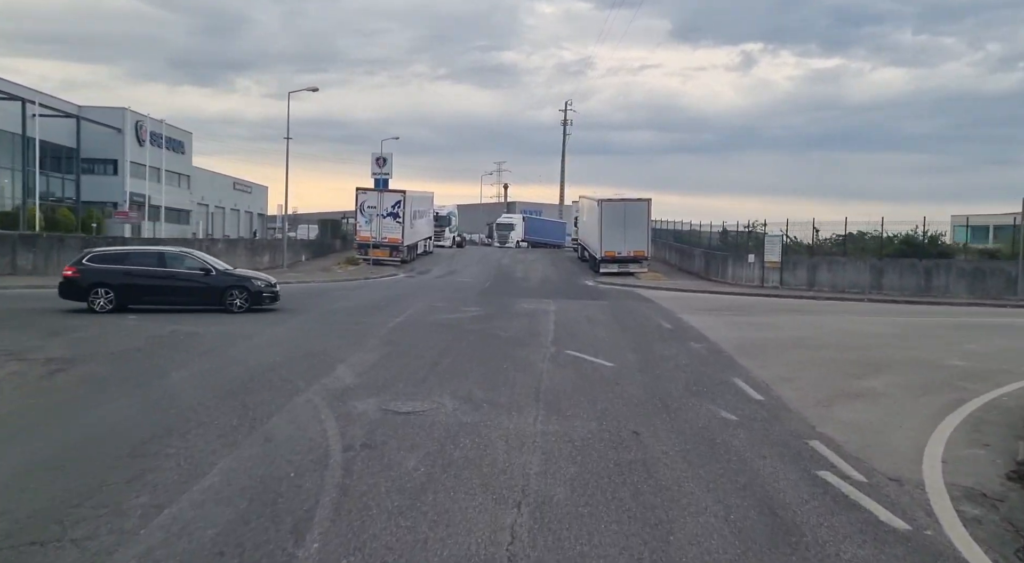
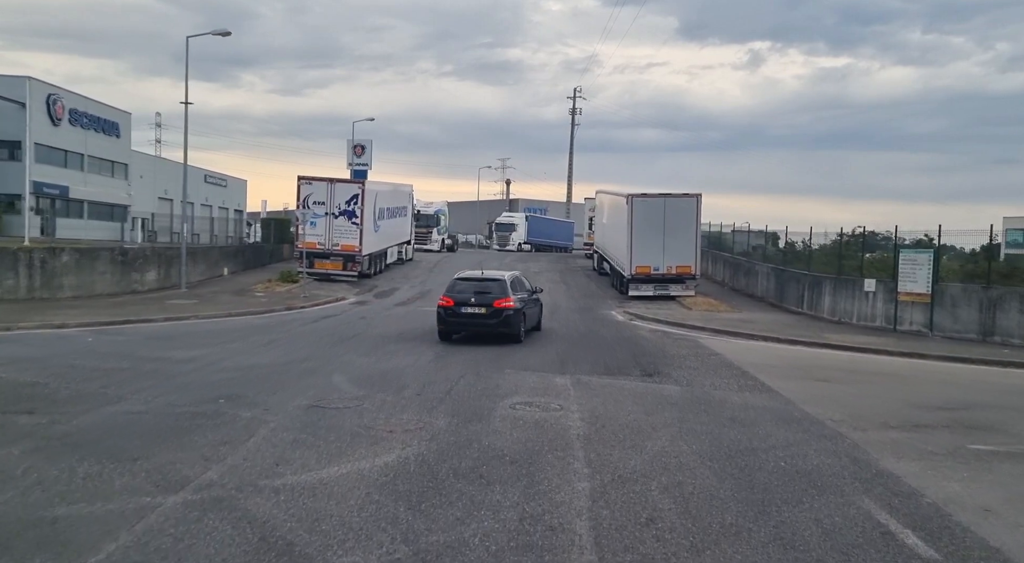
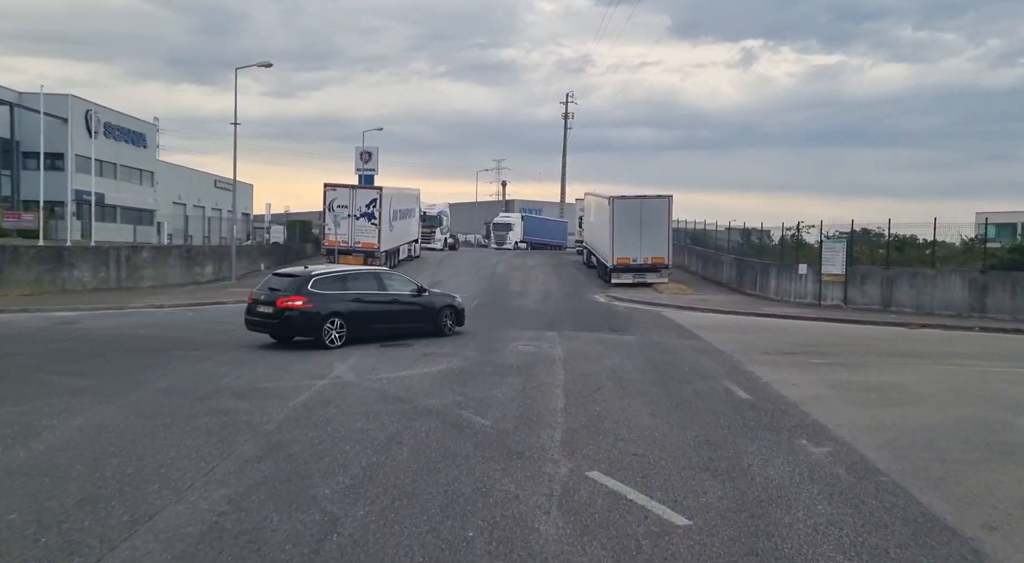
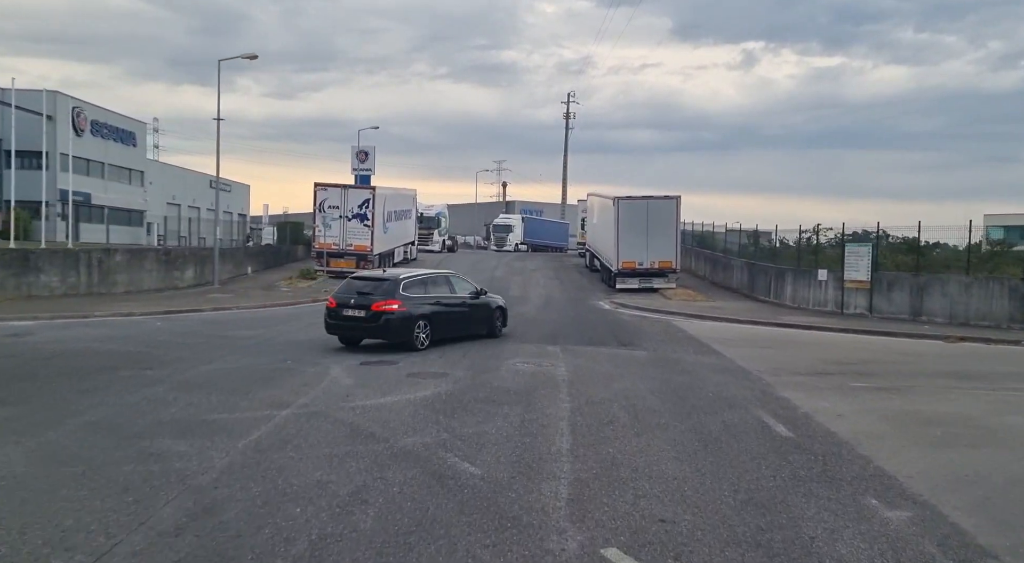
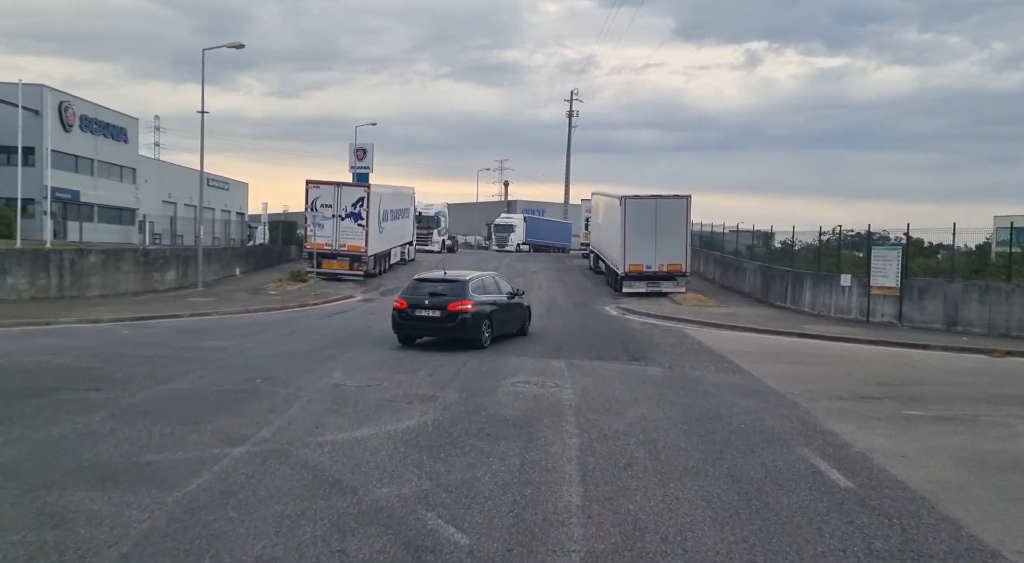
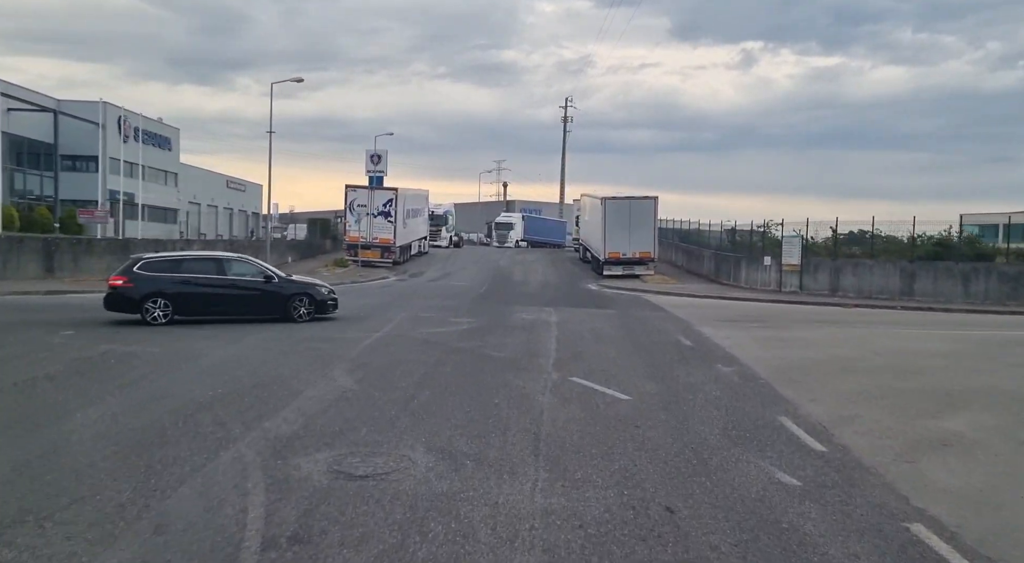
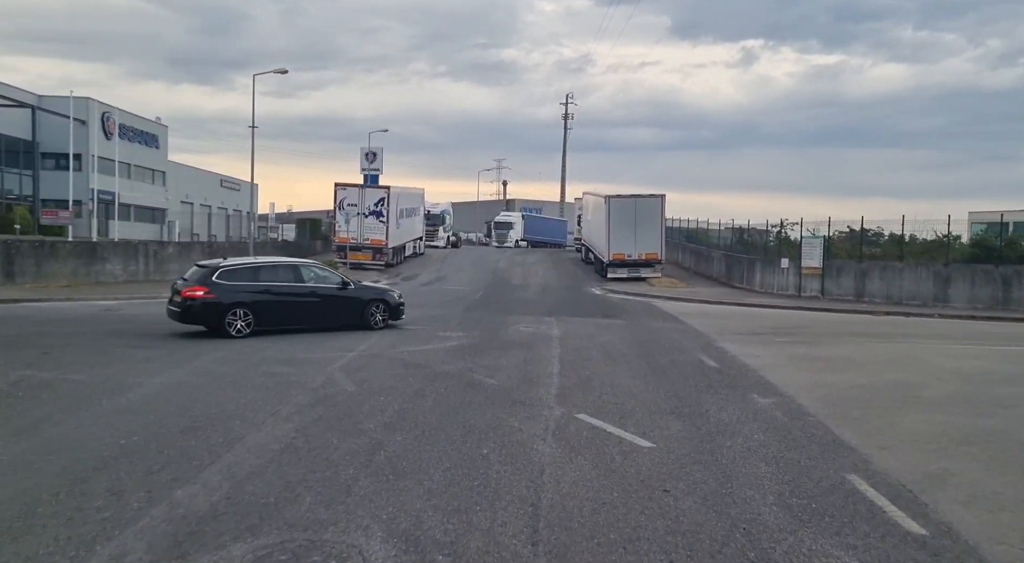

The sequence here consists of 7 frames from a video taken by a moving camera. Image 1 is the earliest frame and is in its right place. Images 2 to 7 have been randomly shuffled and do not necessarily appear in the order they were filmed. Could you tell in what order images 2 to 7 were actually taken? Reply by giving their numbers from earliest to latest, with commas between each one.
6, 7, 3, 4, 5, 2
